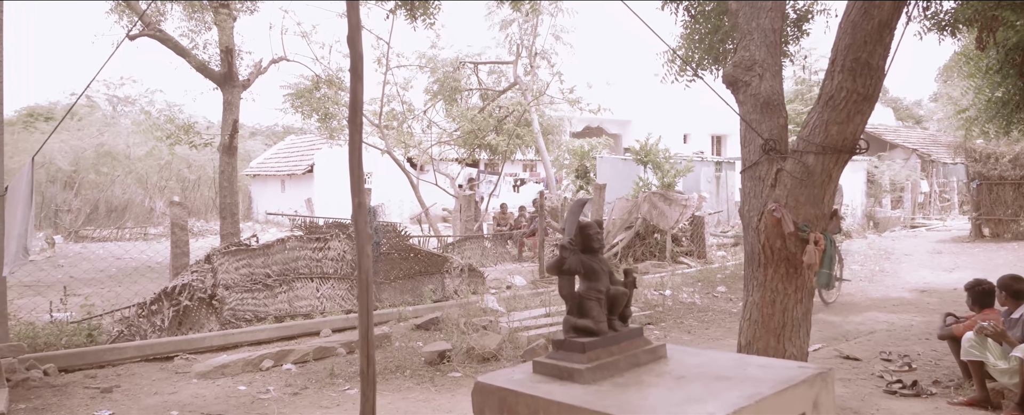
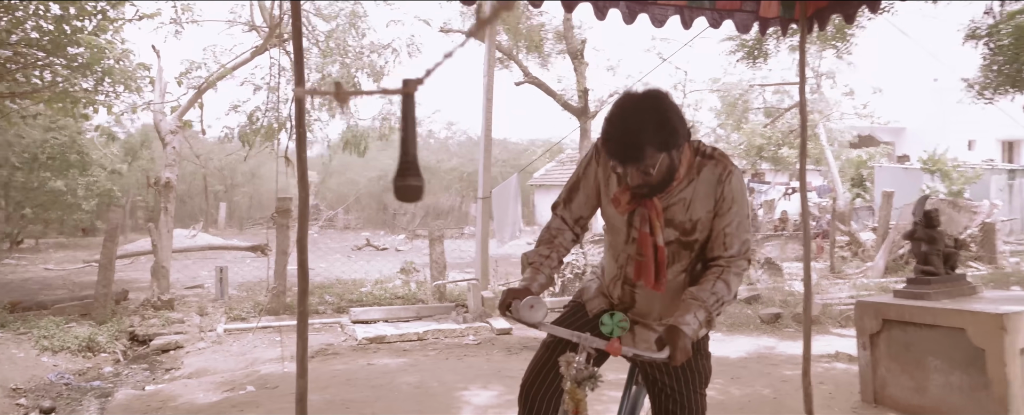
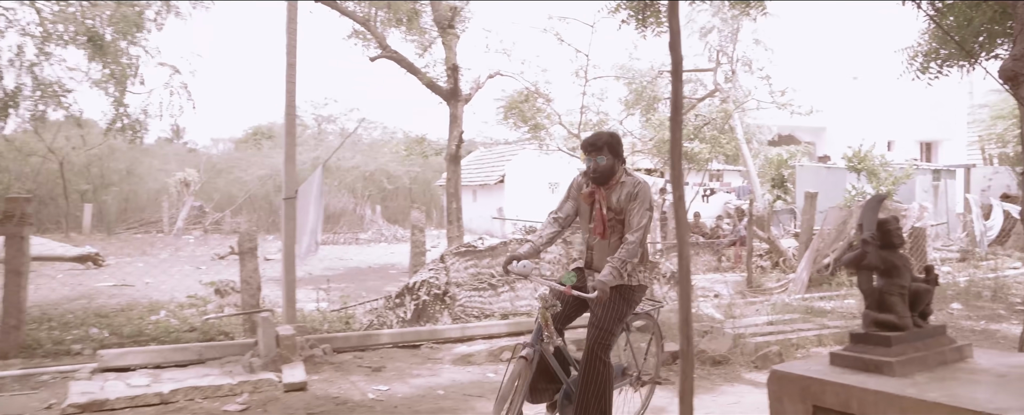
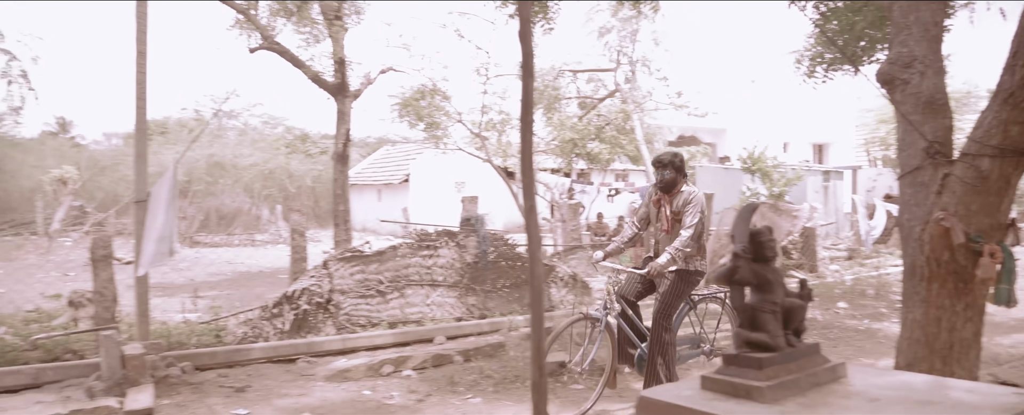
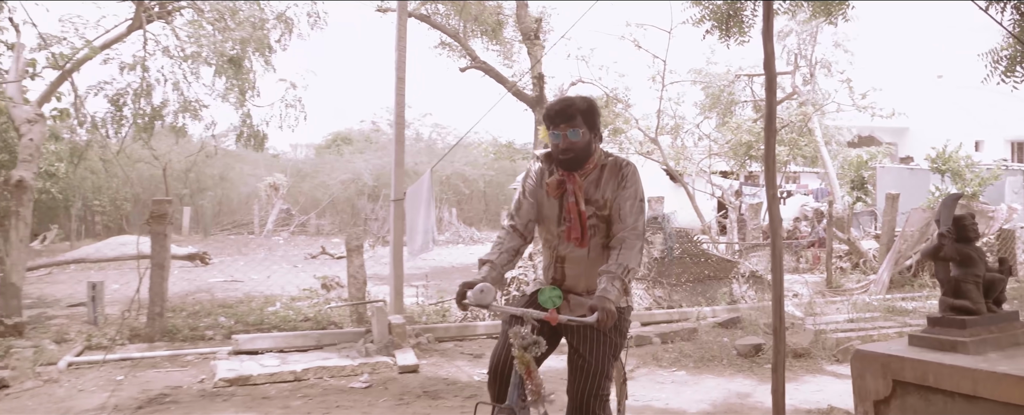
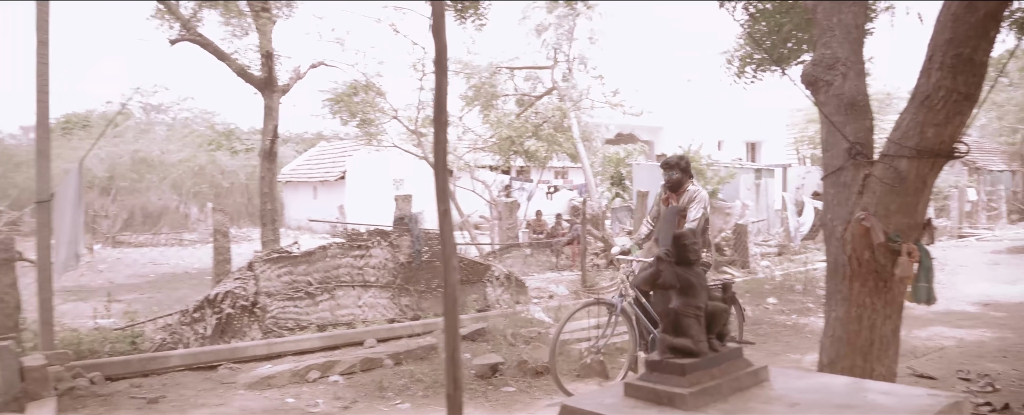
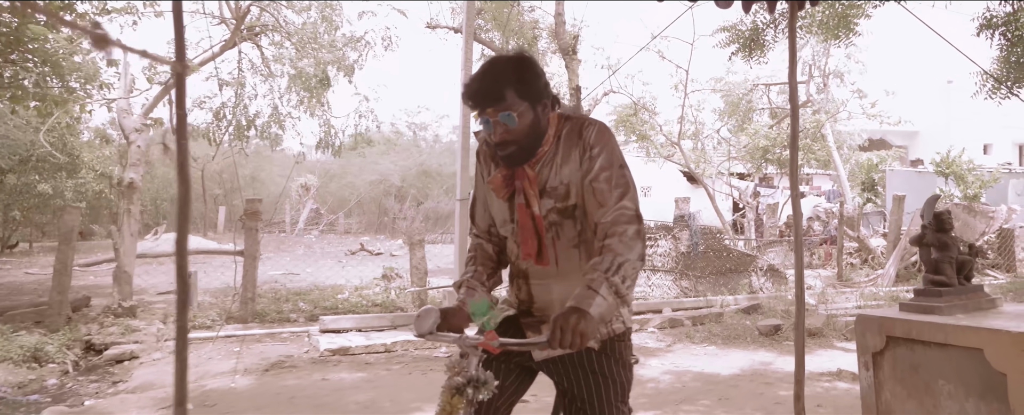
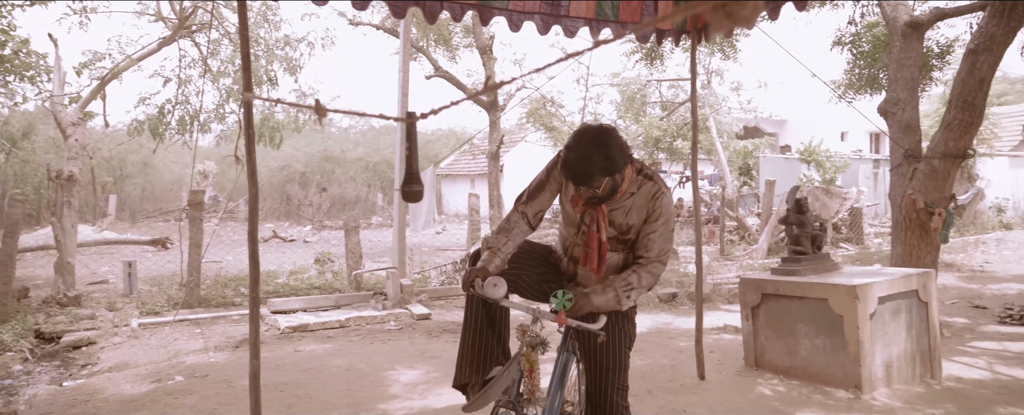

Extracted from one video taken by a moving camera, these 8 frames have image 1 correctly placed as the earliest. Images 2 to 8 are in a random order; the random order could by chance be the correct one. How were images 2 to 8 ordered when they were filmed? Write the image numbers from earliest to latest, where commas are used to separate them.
6, 4, 3, 5, 7, 2, 8
